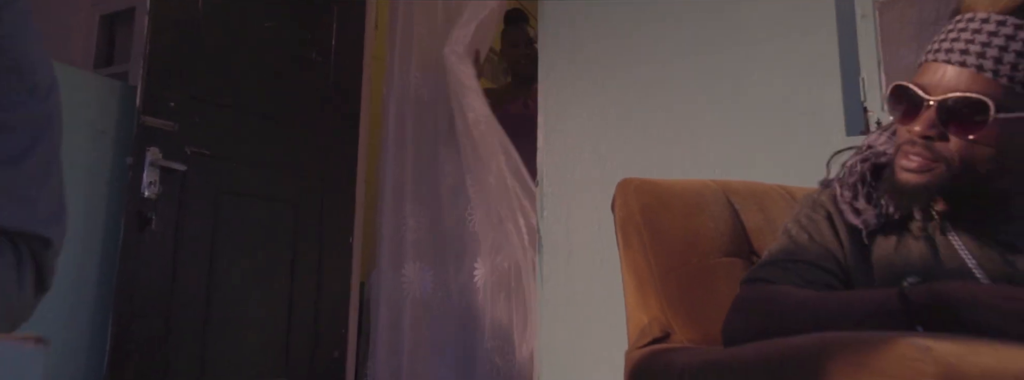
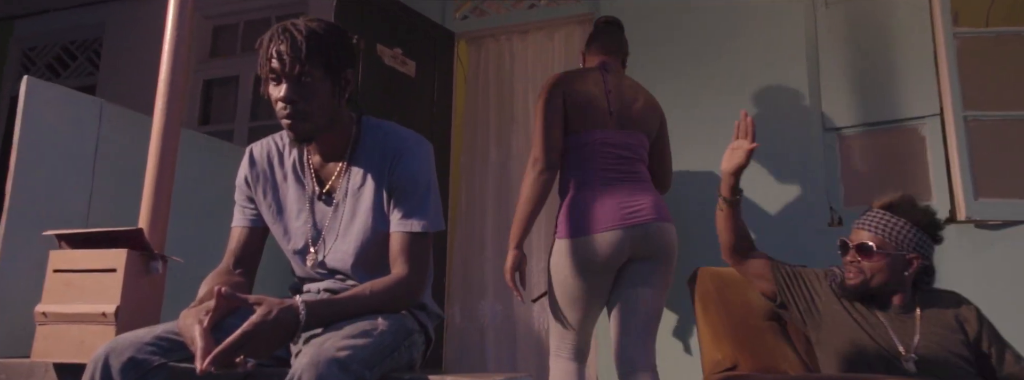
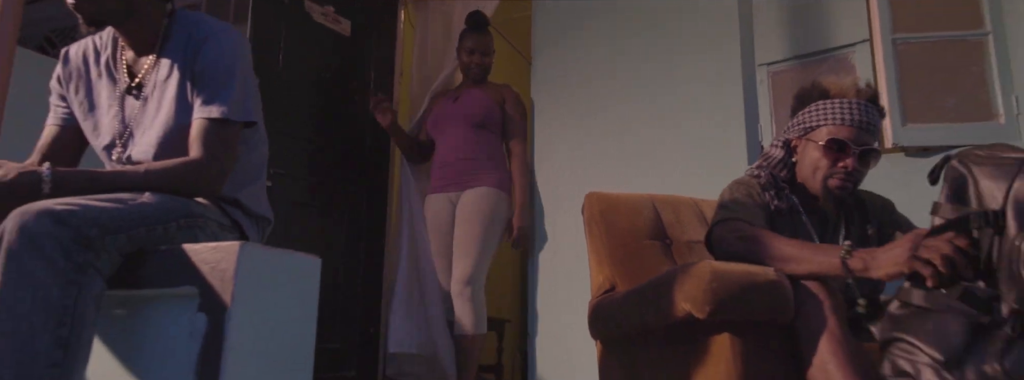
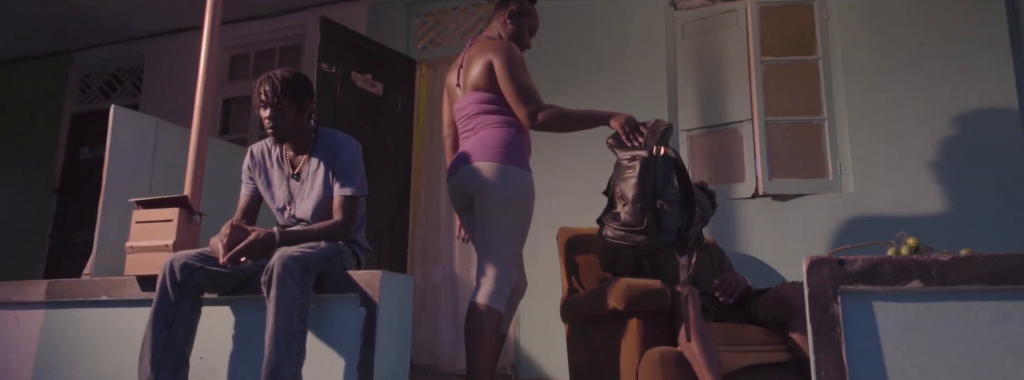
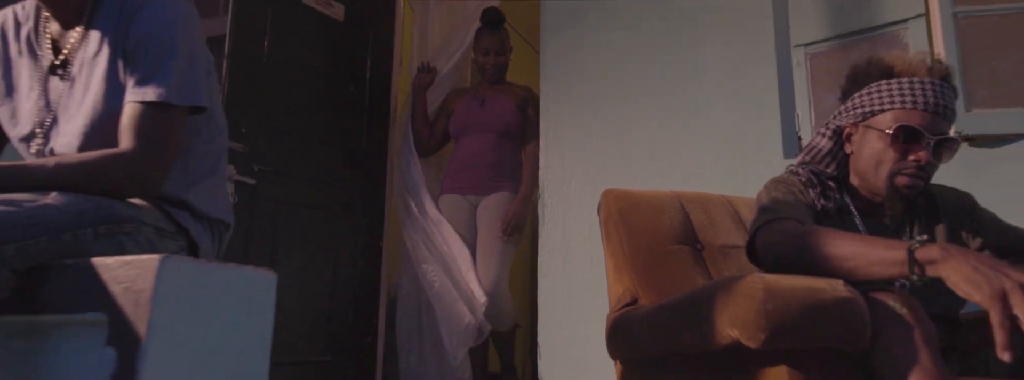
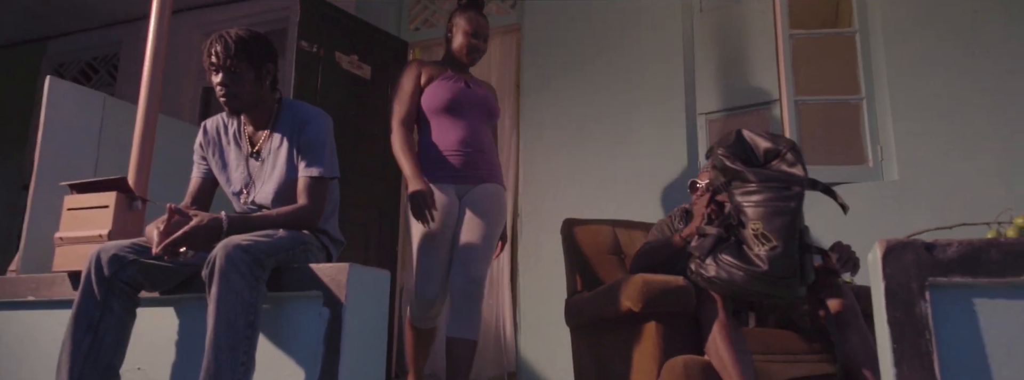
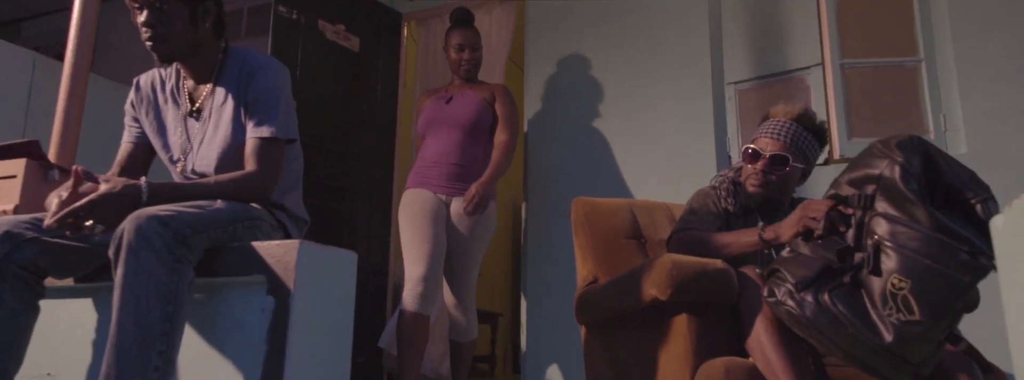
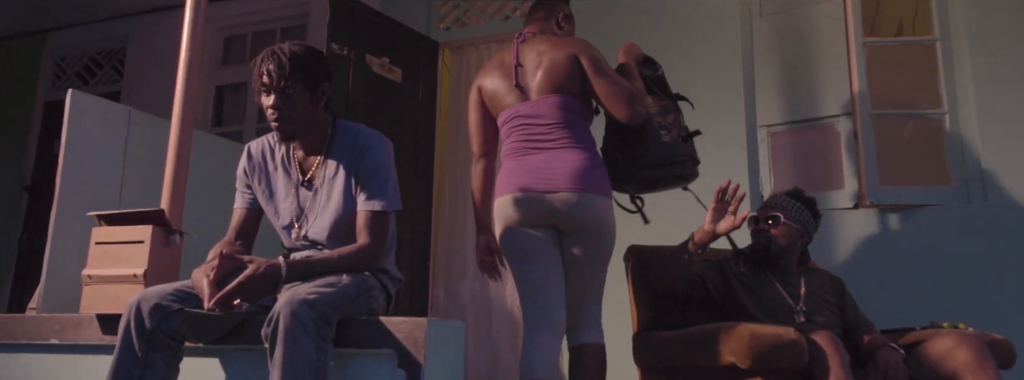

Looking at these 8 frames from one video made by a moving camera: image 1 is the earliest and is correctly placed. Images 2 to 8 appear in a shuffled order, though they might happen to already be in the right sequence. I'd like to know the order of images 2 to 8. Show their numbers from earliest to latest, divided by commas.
5, 3, 7, 6, 4, 8, 2
